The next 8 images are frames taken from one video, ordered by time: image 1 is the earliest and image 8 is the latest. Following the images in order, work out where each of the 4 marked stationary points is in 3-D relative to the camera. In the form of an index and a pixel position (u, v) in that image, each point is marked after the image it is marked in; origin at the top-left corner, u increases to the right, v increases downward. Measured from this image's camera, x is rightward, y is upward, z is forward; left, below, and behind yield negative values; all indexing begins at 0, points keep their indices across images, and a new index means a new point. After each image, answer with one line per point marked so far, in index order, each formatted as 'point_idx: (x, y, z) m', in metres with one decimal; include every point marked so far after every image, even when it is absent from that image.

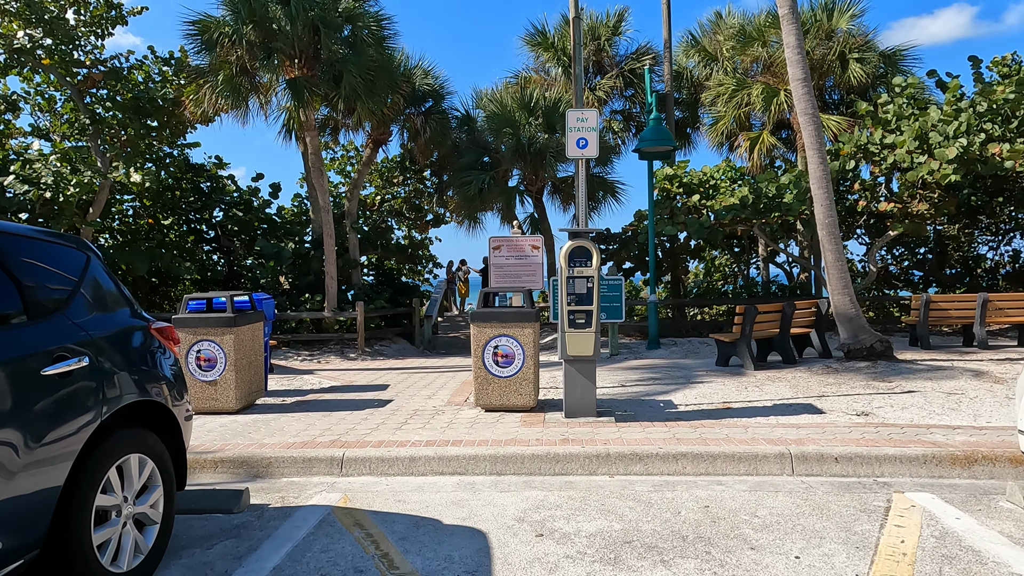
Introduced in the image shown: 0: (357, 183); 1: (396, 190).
0: (-3.6, +2.5, +15.5) m
1: (-3.2, +2.6, +17.9) m
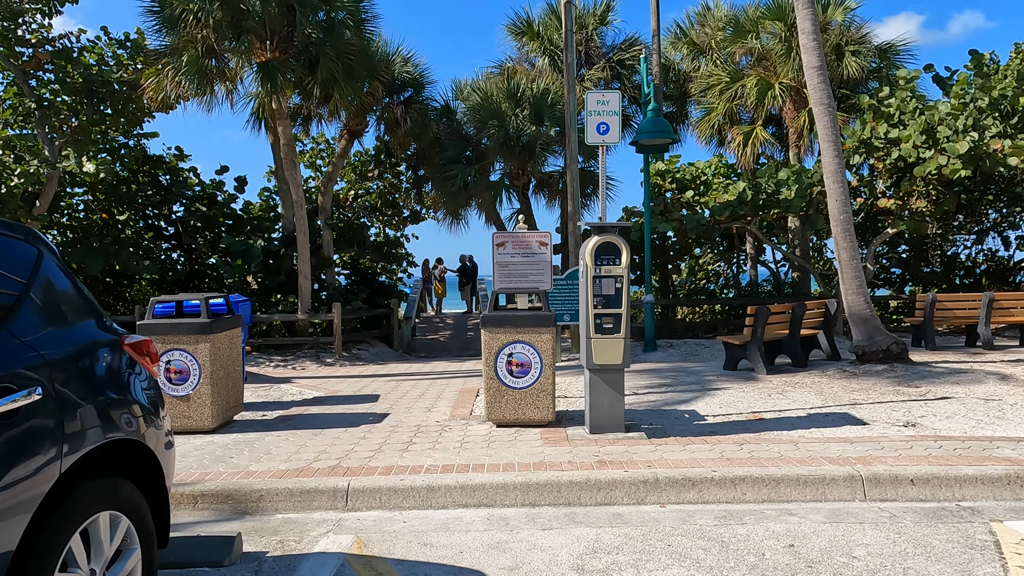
0: (-4.0, +2.5, +14.5) m
1: (-3.7, +2.6, +17.0) m
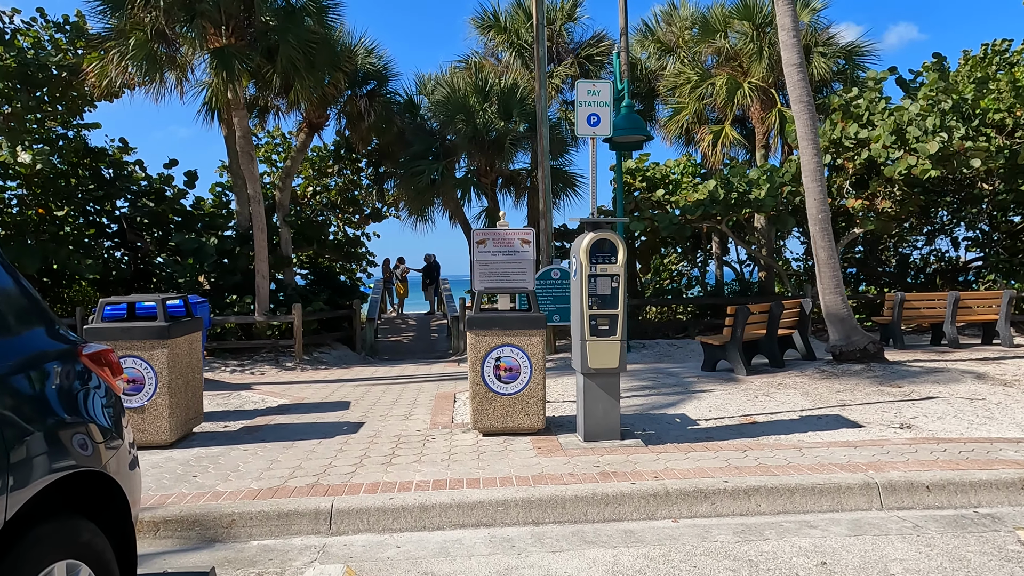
0: (-4.7, +2.5, +13.9) m
1: (-4.6, +2.6, +16.4) m
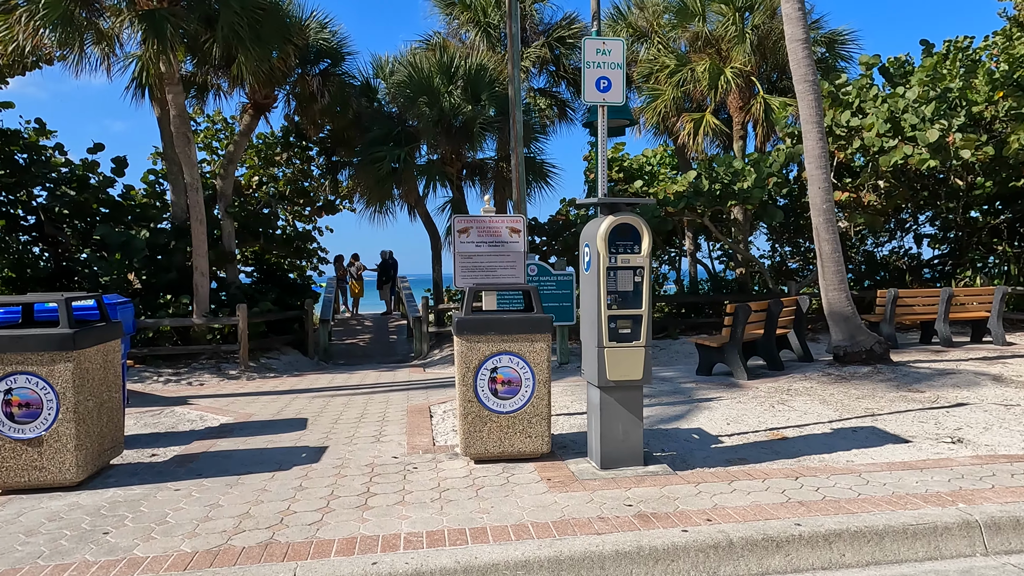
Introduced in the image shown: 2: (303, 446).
0: (-5.3, +2.5, +12.5) m
1: (-5.4, +2.7, +15.0) m
2: (-1.7, -1.3, +5.4) m
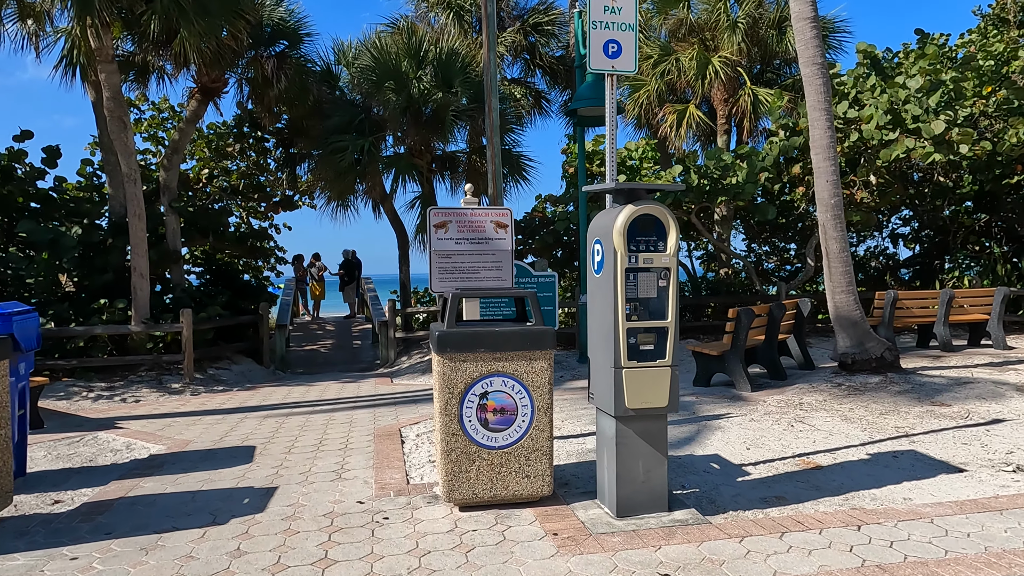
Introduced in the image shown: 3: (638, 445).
0: (-5.8, +2.4, +11.3) m
1: (-5.9, +2.6, +13.8) m
2: (-1.8, -1.3, +4.4) m
3: (+0.7, -0.9, +3.7) m
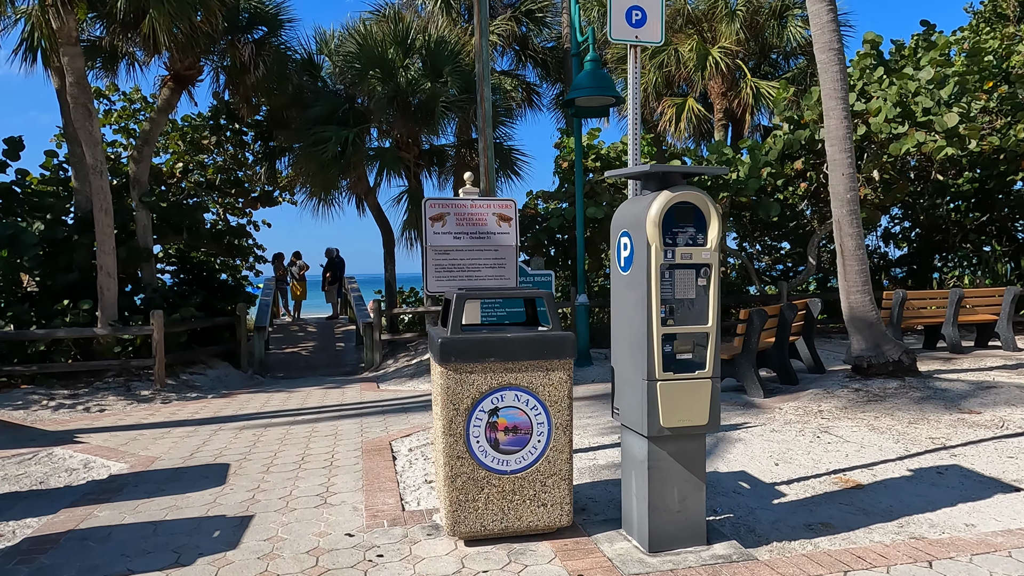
0: (-5.9, +2.4, +10.7) m
1: (-6.1, +2.6, +13.2) m
2: (-1.7, -1.3, +3.9) m
3: (+0.8, -0.9, +3.2) m
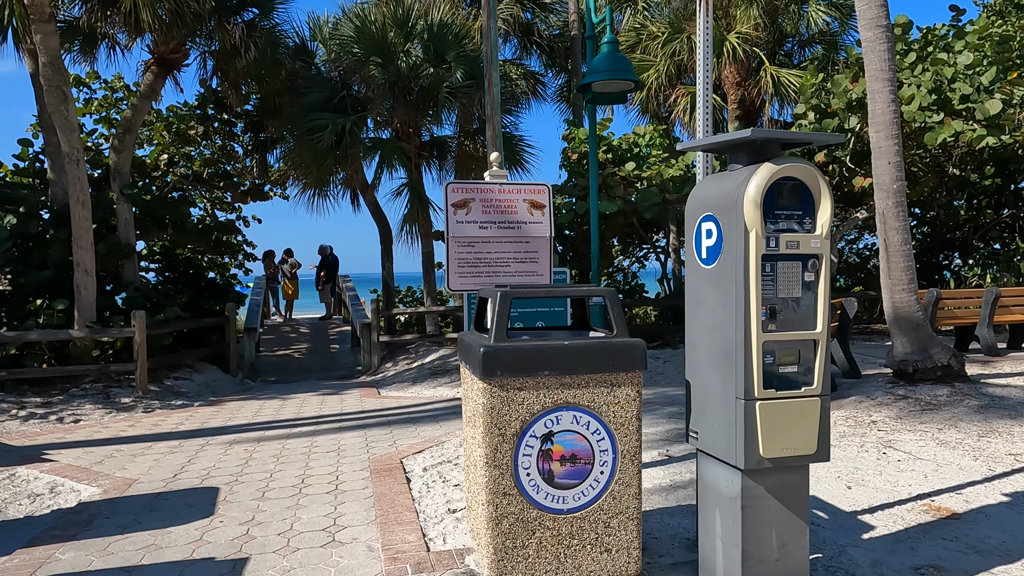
0: (-5.8, +2.5, +10.0) m
1: (-6.1, +2.6, +12.4) m
2: (-1.5, -1.3, +3.2) m
3: (+1.0, -0.9, +2.6) m
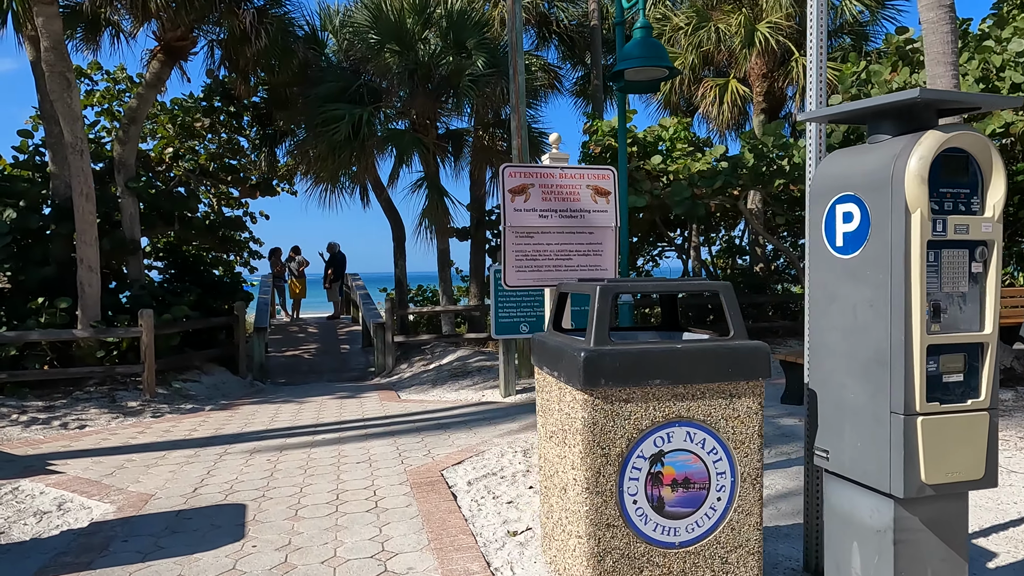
0: (-5.4, +2.5, +9.5) m
1: (-5.8, +2.7, +12.0) m
2: (-1.2, -1.3, +2.8) m
3: (+1.4, -0.8, +2.2) m
